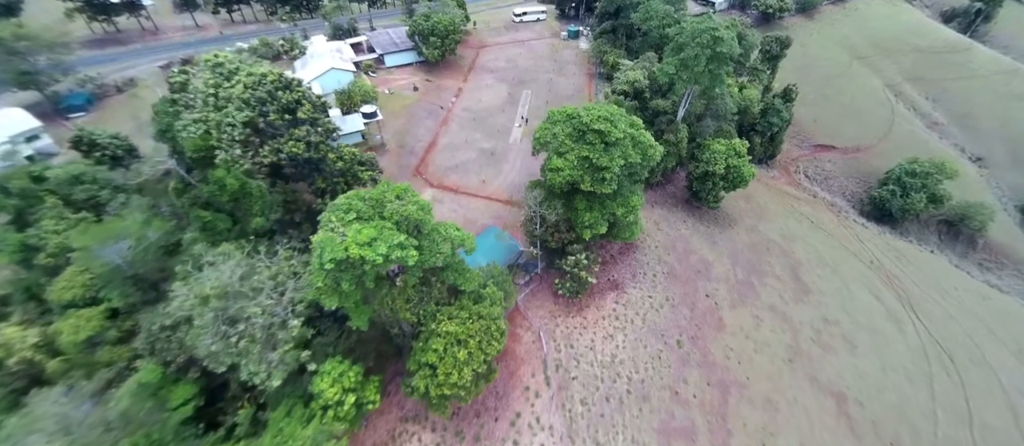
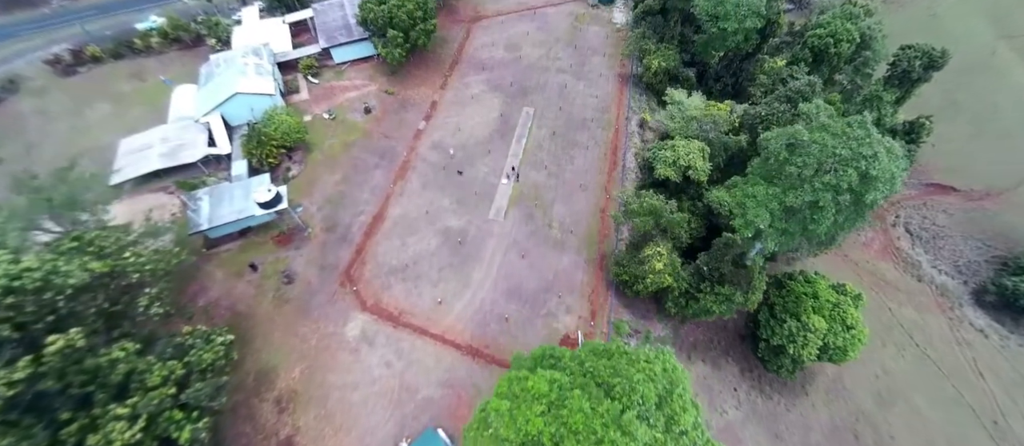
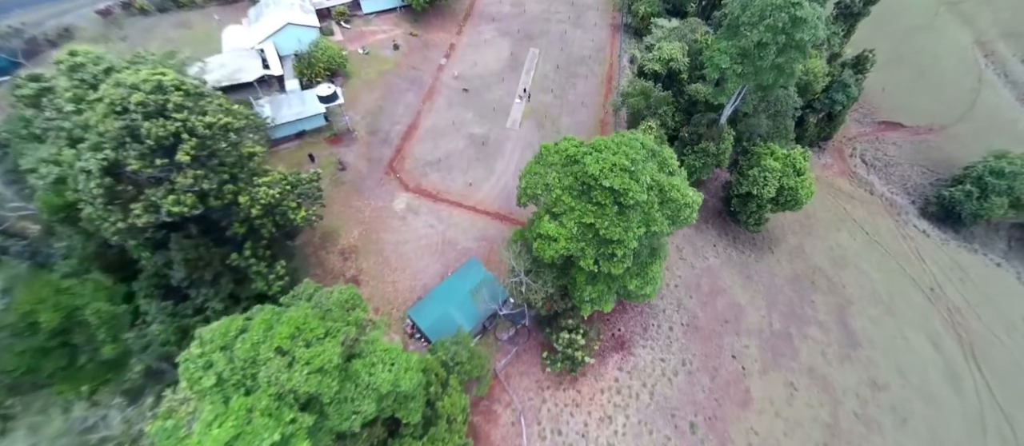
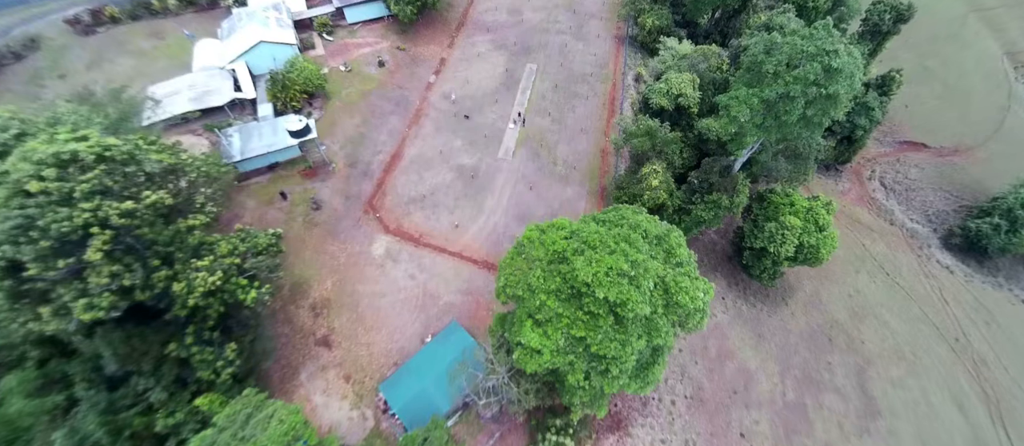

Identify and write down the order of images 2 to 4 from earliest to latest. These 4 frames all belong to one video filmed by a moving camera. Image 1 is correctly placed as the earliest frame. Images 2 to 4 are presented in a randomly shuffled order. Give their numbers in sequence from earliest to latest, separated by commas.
3, 4, 2
